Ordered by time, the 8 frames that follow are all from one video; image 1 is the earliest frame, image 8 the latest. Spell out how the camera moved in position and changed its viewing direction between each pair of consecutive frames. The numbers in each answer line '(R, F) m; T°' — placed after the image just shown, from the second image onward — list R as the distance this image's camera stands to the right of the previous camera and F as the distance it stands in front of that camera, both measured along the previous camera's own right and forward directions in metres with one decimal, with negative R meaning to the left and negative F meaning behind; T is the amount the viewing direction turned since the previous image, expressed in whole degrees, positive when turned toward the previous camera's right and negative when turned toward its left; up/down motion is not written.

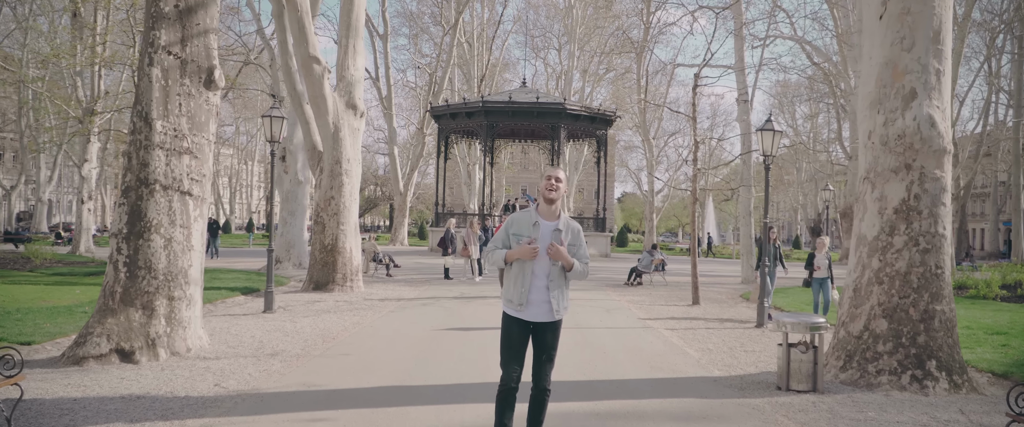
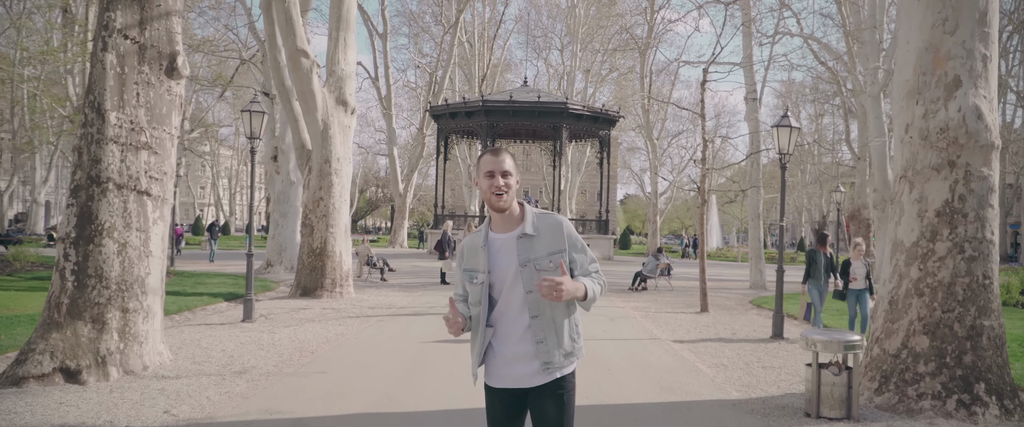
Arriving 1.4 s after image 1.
(+0.1, +0.9) m; 0°
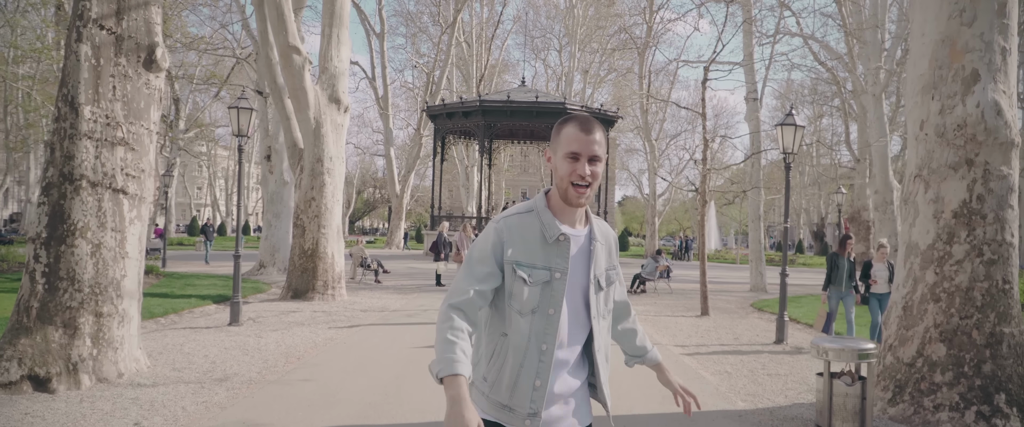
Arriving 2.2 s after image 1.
(0.0, +0.4) m; 0°
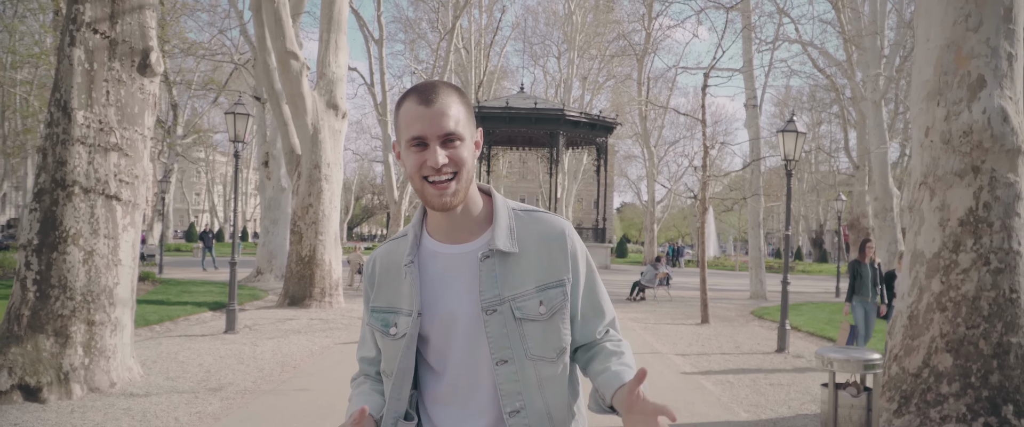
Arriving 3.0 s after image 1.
(0.0, +0.1) m; 0°
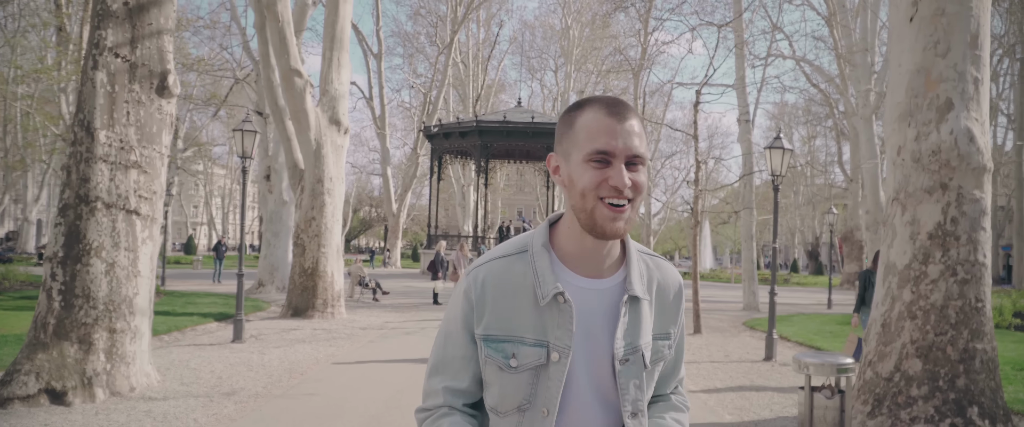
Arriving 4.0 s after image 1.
(0.0, -0.4) m; 0°
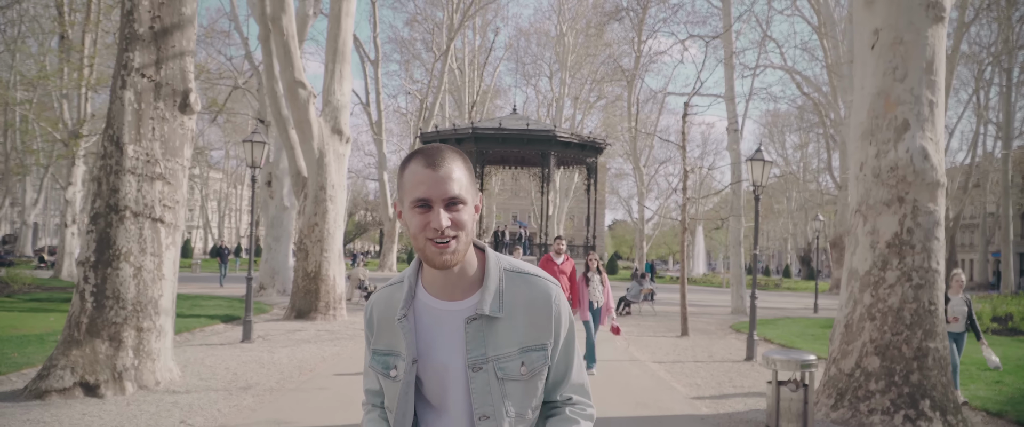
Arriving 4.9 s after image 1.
(0.0, -0.7) m; 0°
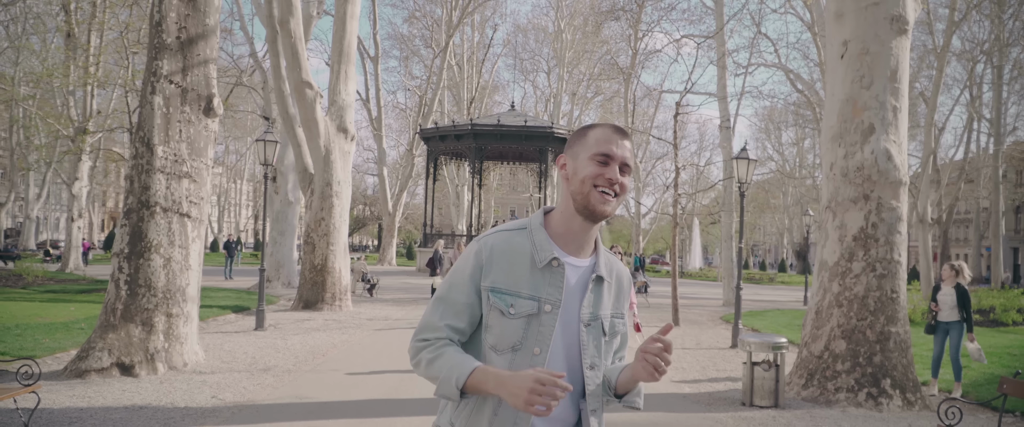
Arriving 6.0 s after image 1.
(0.0, -0.7) m; 0°
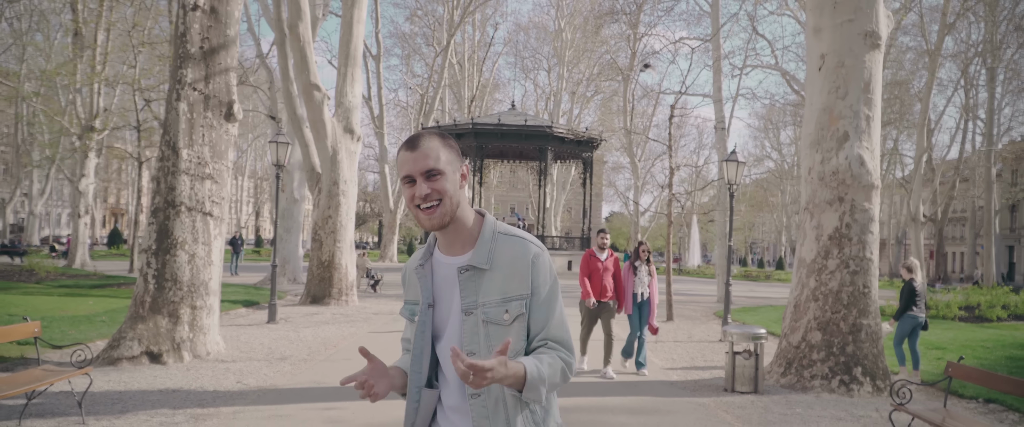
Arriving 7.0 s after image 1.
(0.0, -0.6) m; 0°
